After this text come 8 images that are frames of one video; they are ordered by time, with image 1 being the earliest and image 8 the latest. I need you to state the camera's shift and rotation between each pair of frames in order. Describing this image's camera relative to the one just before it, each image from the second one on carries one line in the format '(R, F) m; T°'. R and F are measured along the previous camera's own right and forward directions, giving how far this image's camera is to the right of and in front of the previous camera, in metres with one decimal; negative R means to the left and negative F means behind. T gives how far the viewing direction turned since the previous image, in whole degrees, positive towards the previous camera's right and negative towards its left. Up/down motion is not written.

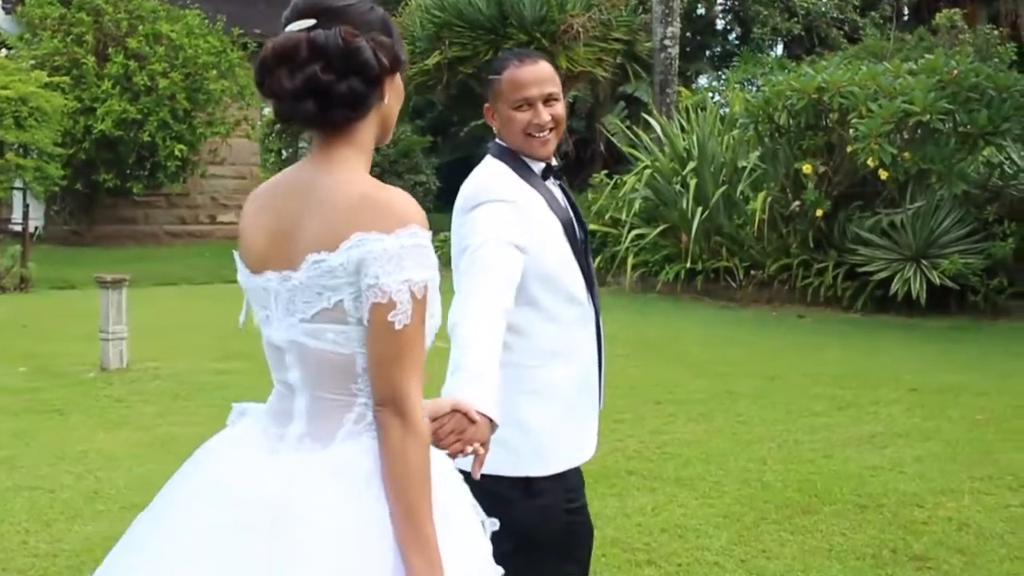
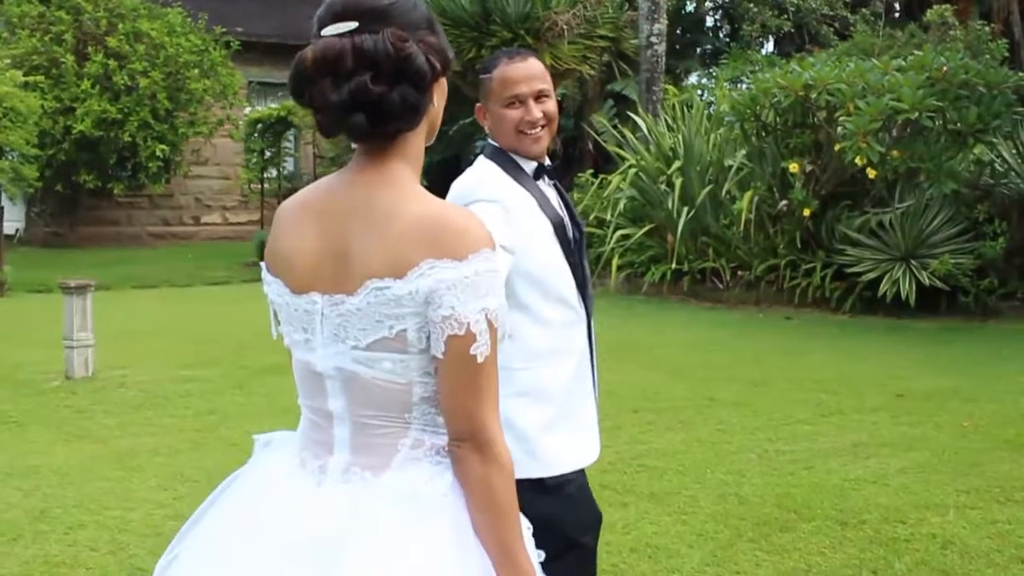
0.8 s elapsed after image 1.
(+0.1, +0.2) m; 0°
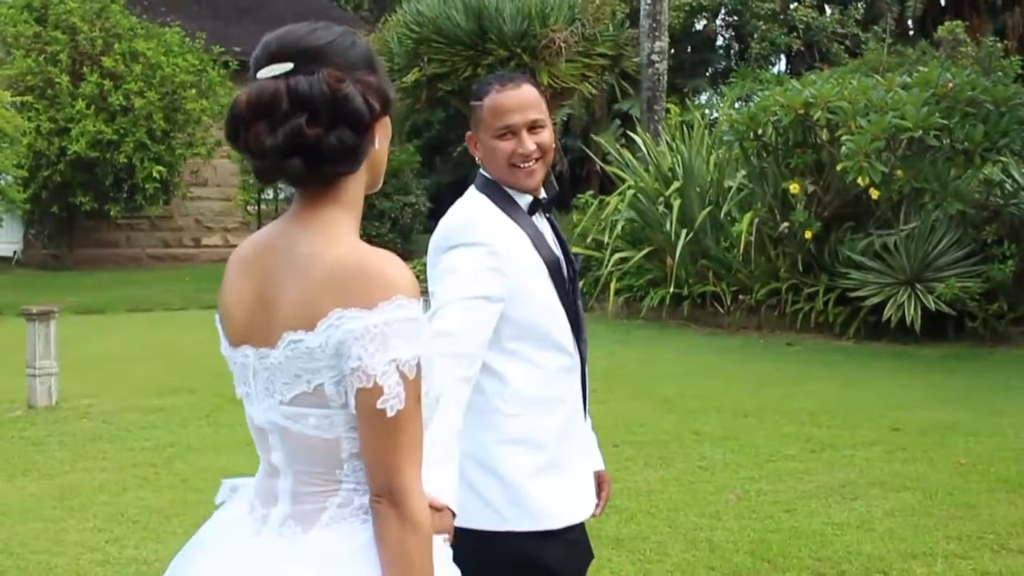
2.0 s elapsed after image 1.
(+0.2, +0.3) m; -1°
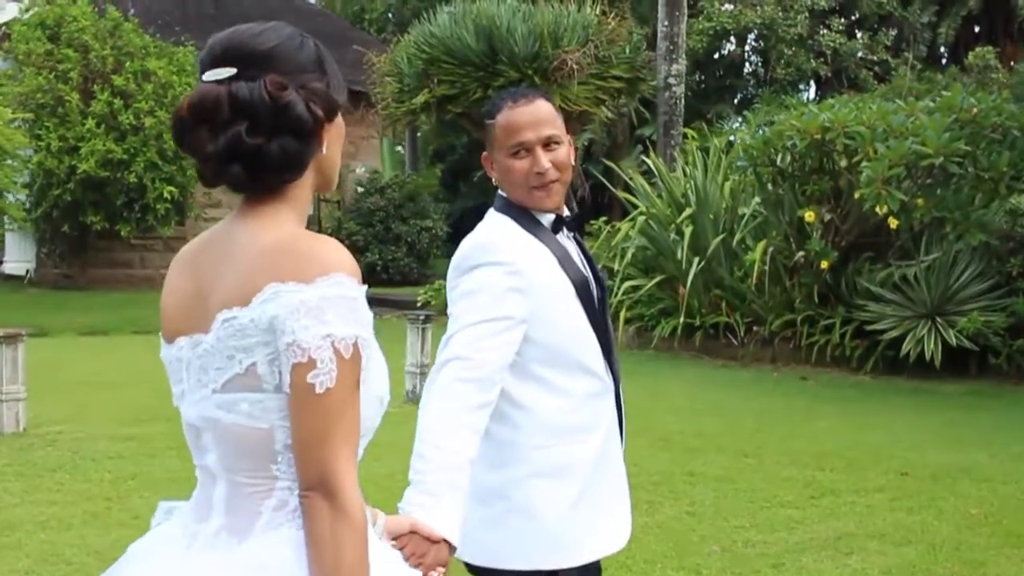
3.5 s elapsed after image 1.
(+0.2, +0.4) m; -1°
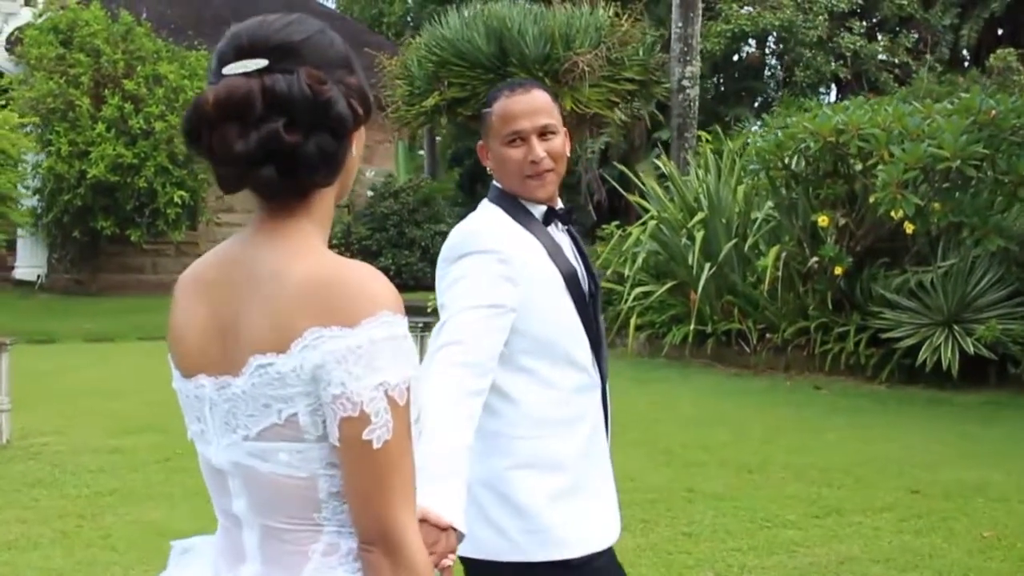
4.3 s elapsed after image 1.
(+0.1, +0.2) m; -1°
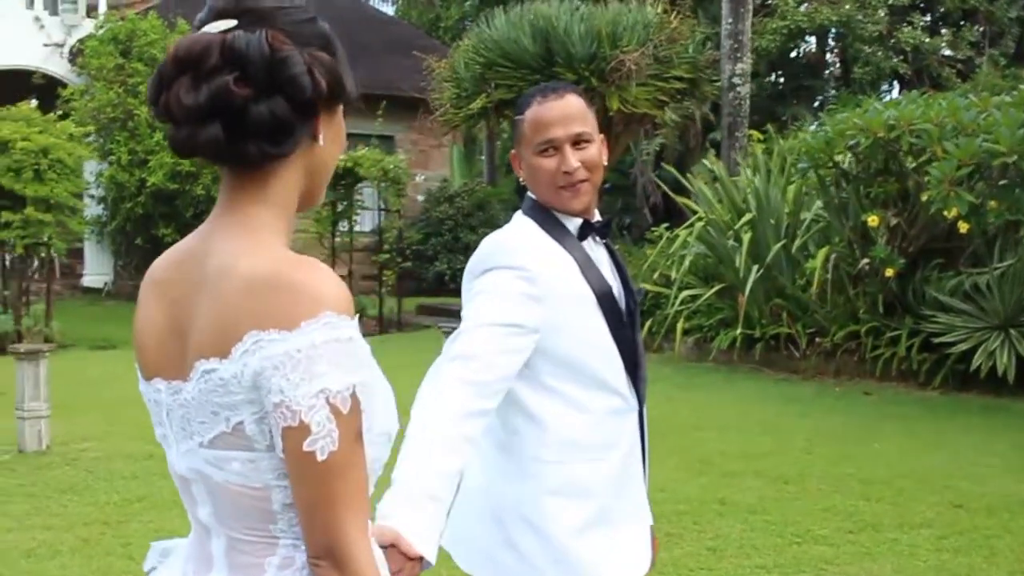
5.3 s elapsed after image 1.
(+0.2, +0.2) m; -3°
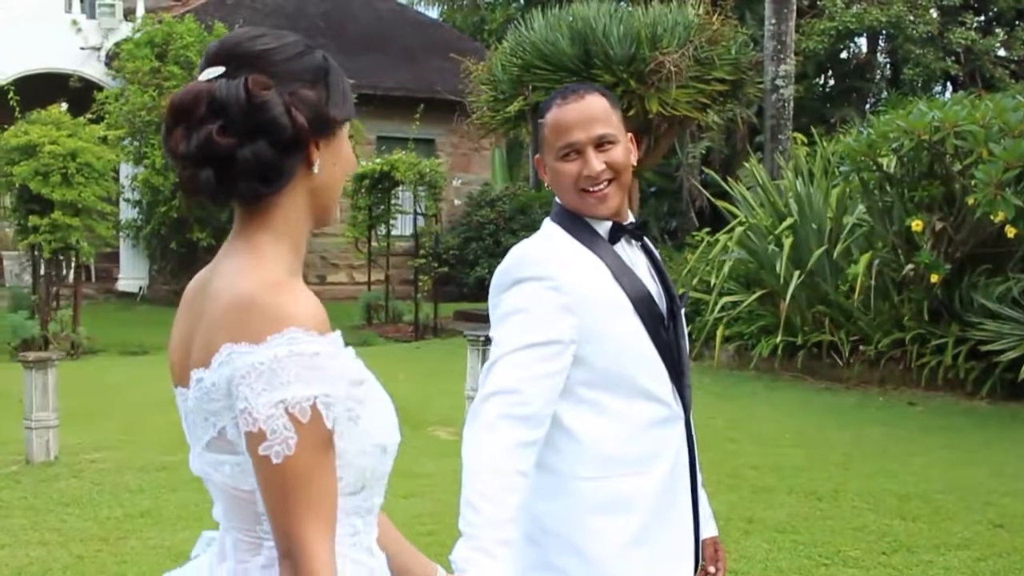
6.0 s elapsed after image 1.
(+0.1, +0.2) m; -2°
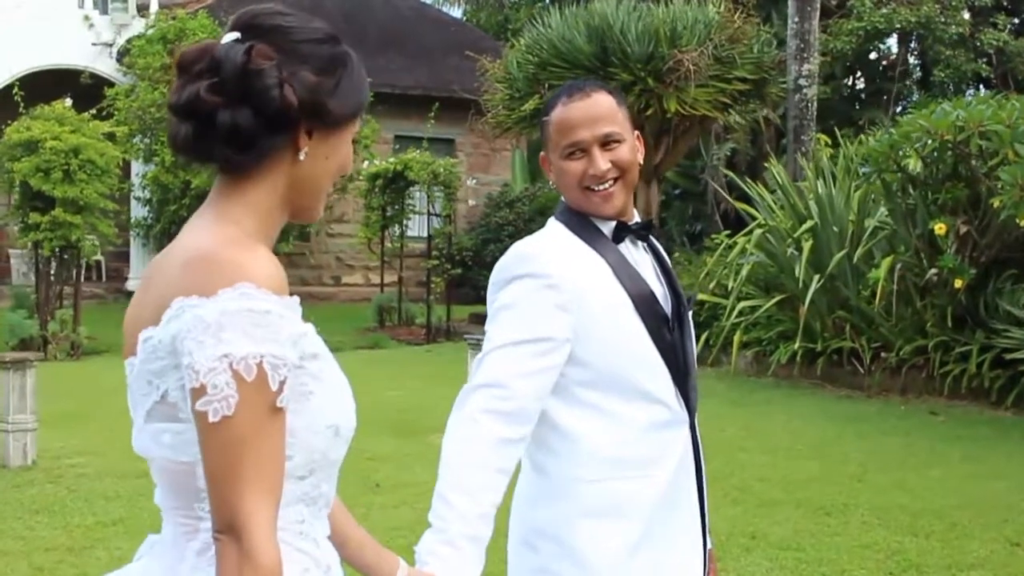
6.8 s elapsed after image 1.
(+0.2, +0.3) m; -1°
